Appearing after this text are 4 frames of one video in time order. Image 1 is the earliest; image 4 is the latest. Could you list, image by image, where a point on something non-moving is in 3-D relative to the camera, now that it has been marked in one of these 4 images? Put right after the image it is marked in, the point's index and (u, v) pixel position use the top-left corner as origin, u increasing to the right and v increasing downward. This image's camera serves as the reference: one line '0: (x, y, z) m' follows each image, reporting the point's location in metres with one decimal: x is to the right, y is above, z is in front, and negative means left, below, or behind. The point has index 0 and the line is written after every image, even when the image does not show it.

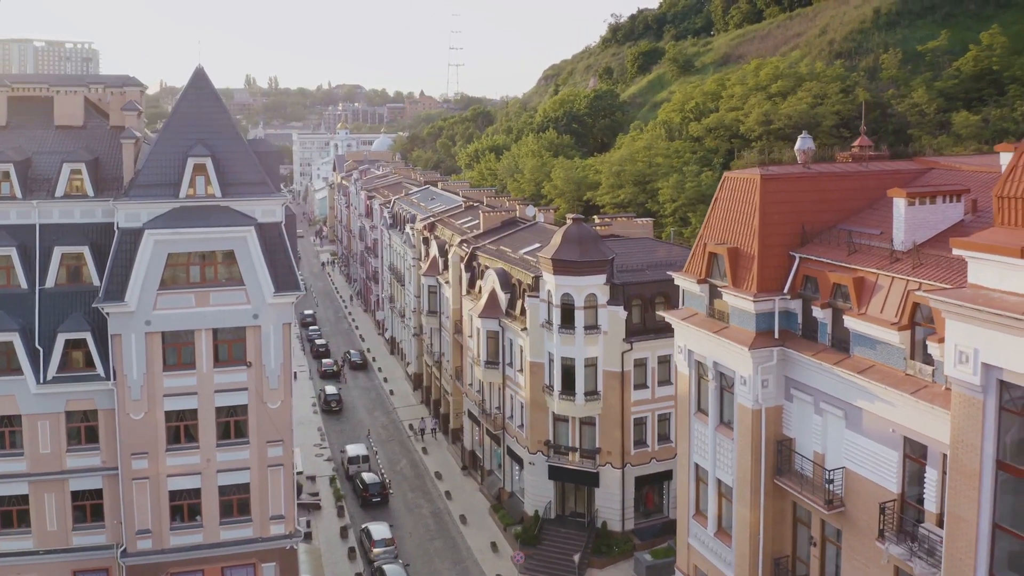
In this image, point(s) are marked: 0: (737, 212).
0: (+4.9, +1.6, +19.1) m
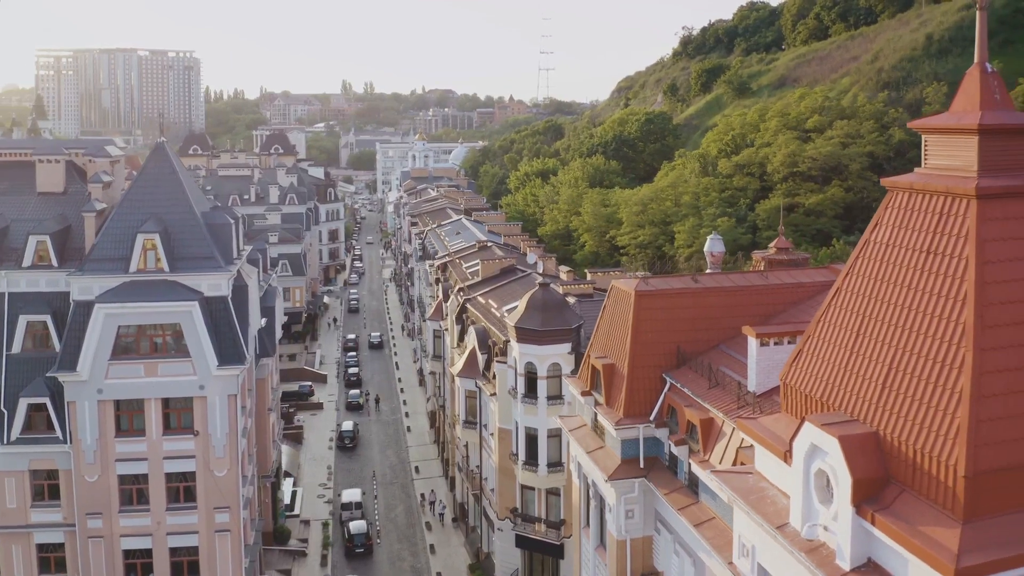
0: (+2.2, -0.8, +18.2) m
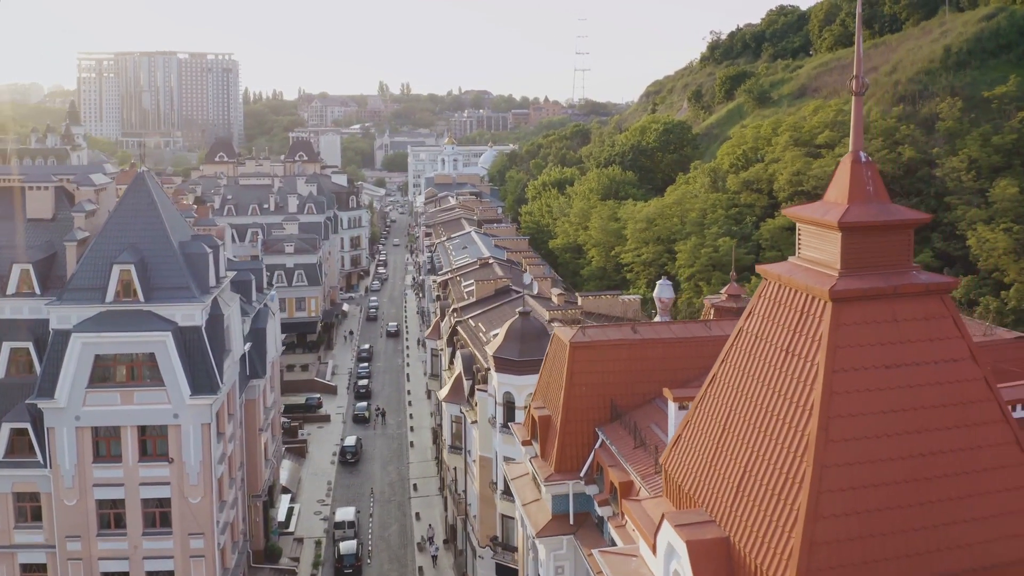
0: (+0.9, -1.8, +17.9) m
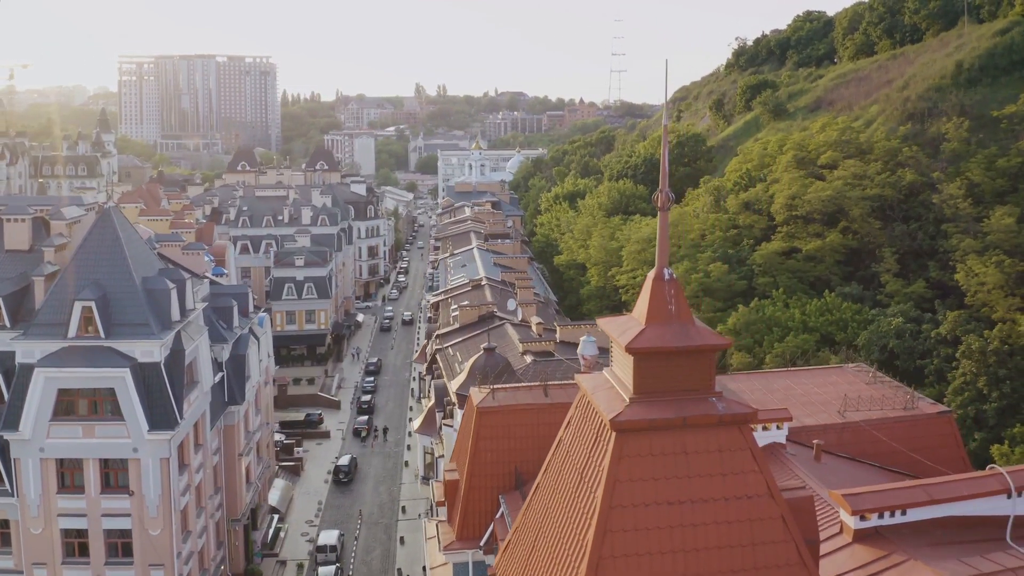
0: (-1.0, -3.1, +17.7) m
